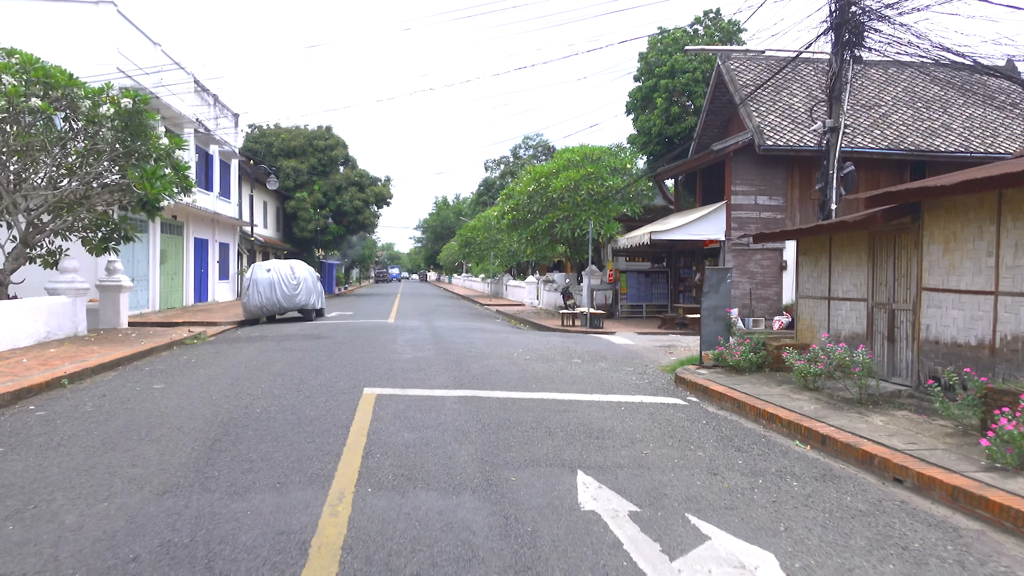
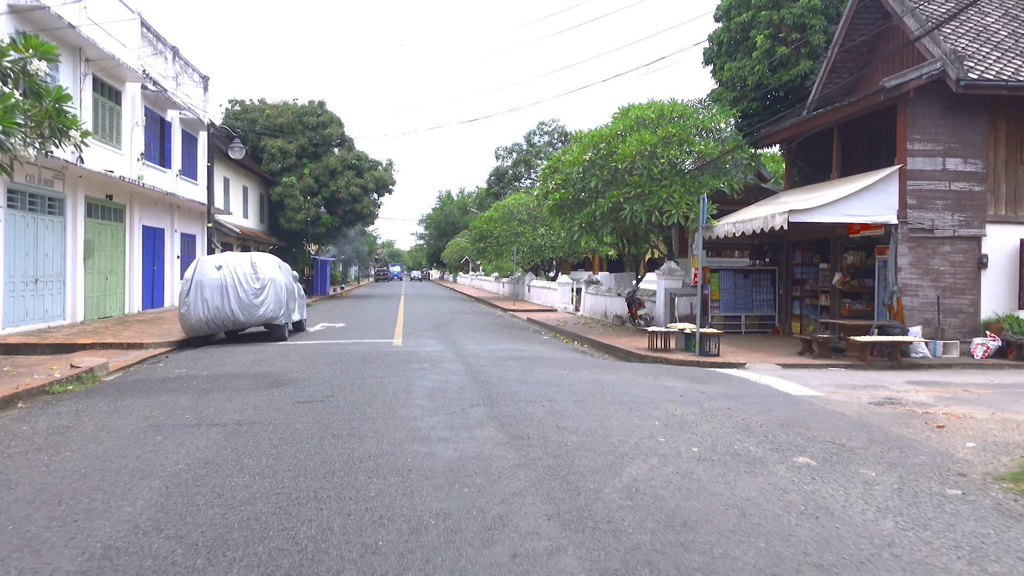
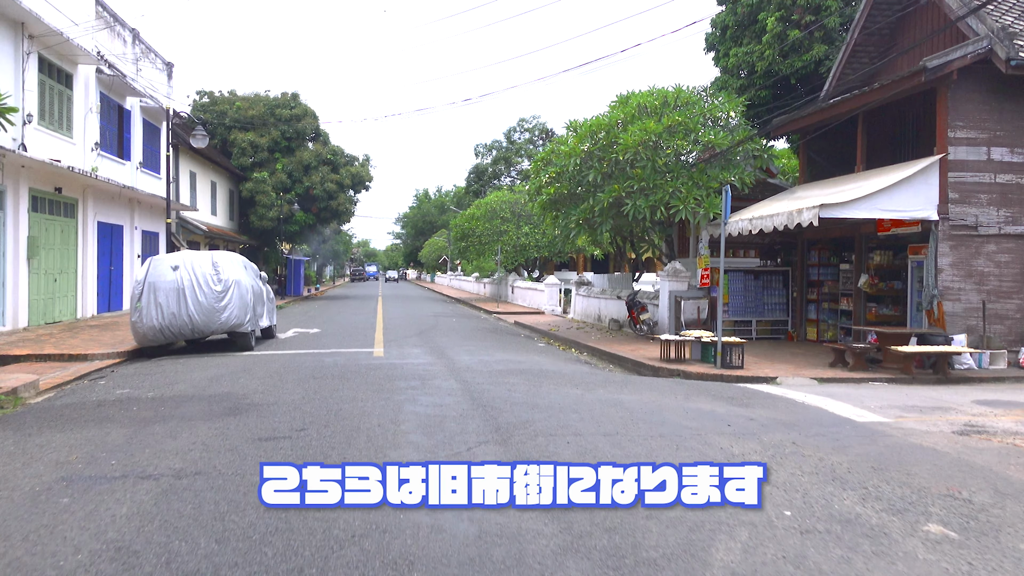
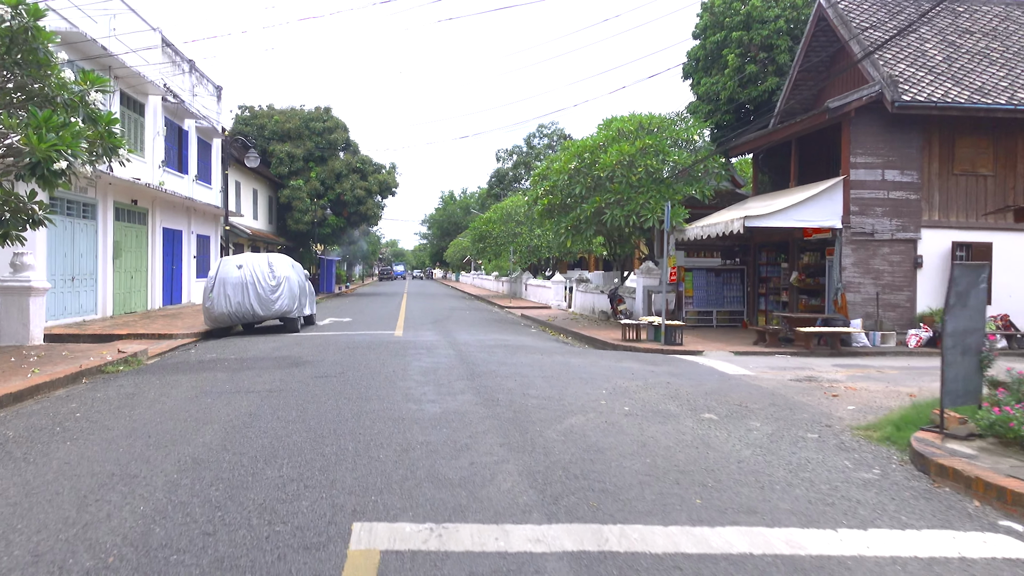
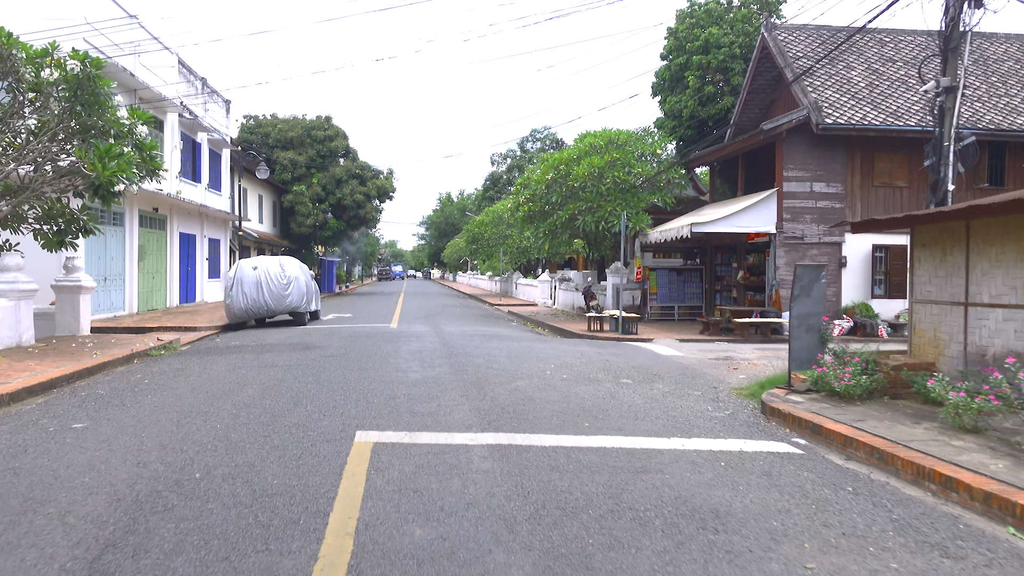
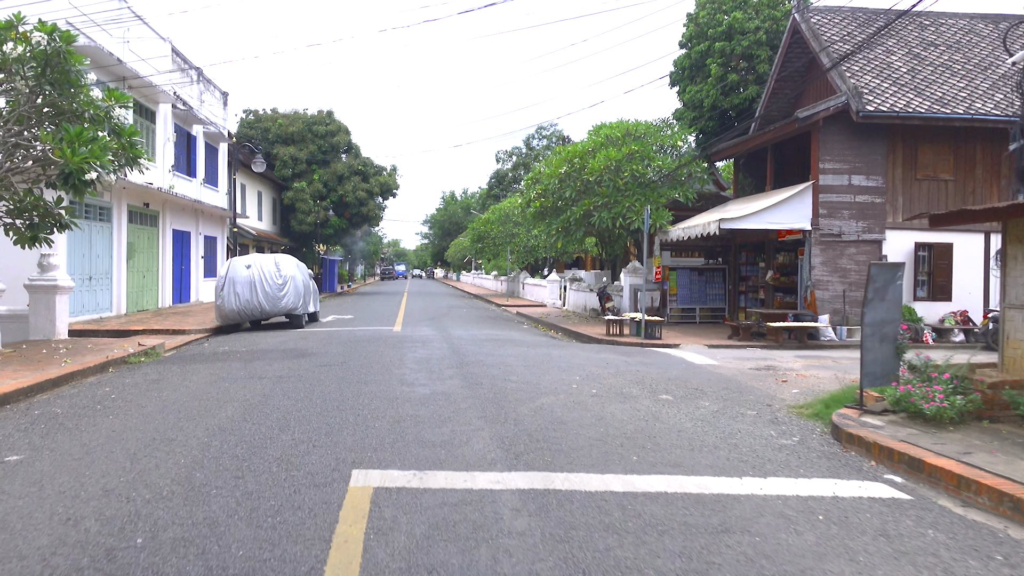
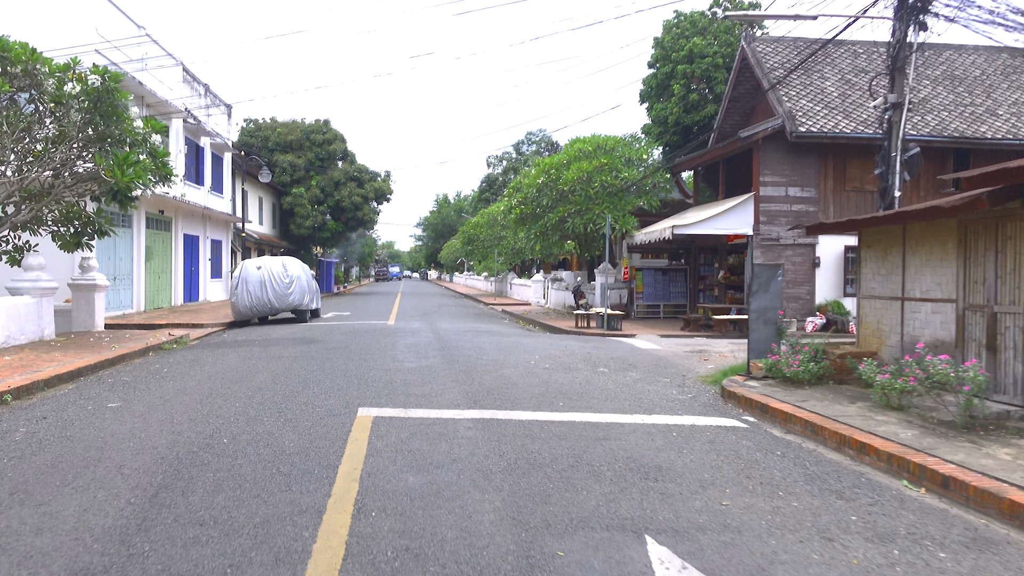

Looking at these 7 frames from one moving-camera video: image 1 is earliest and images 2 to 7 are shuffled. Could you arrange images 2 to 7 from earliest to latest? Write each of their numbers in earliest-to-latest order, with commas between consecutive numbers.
7, 5, 6, 4, 2, 3
